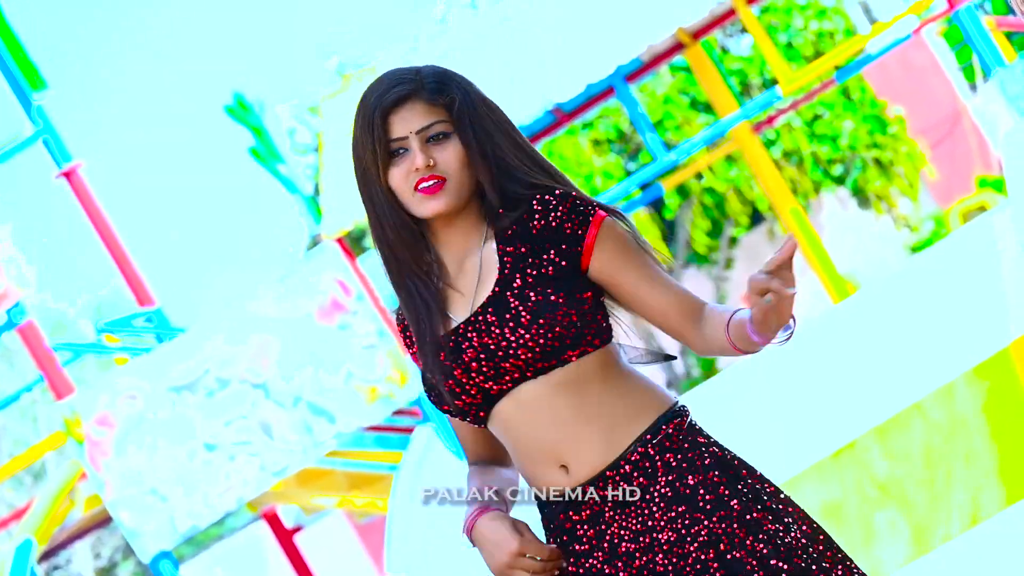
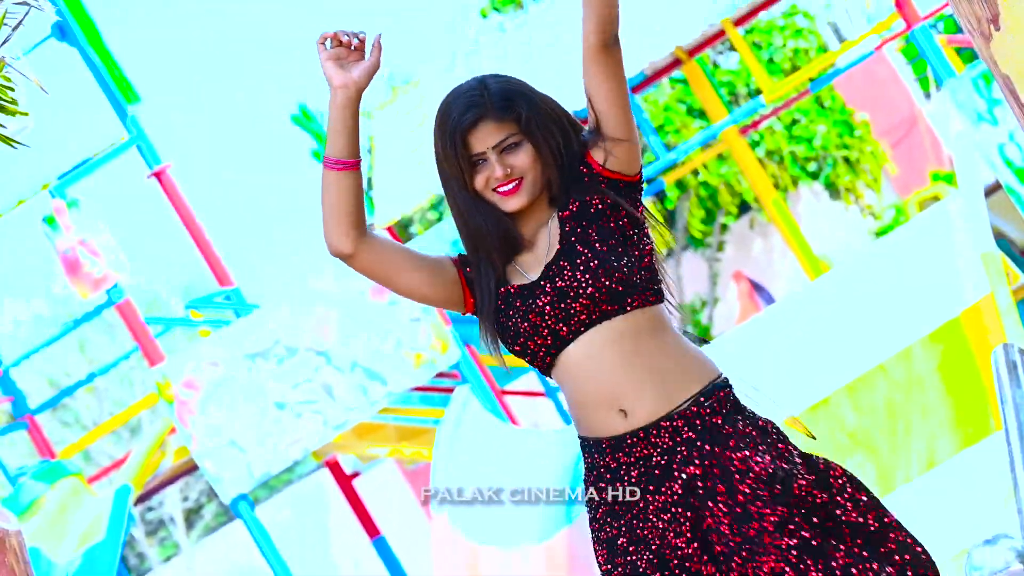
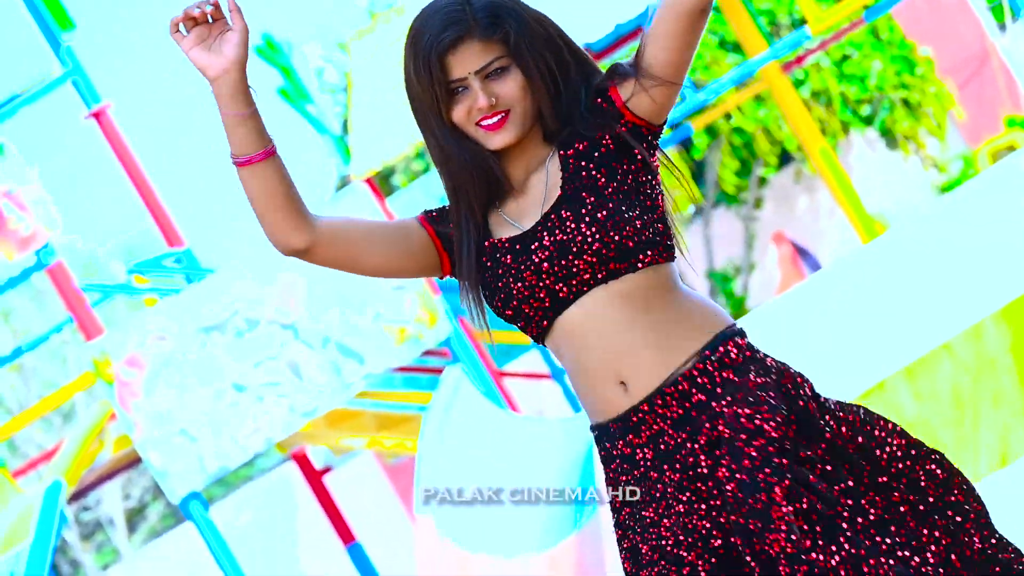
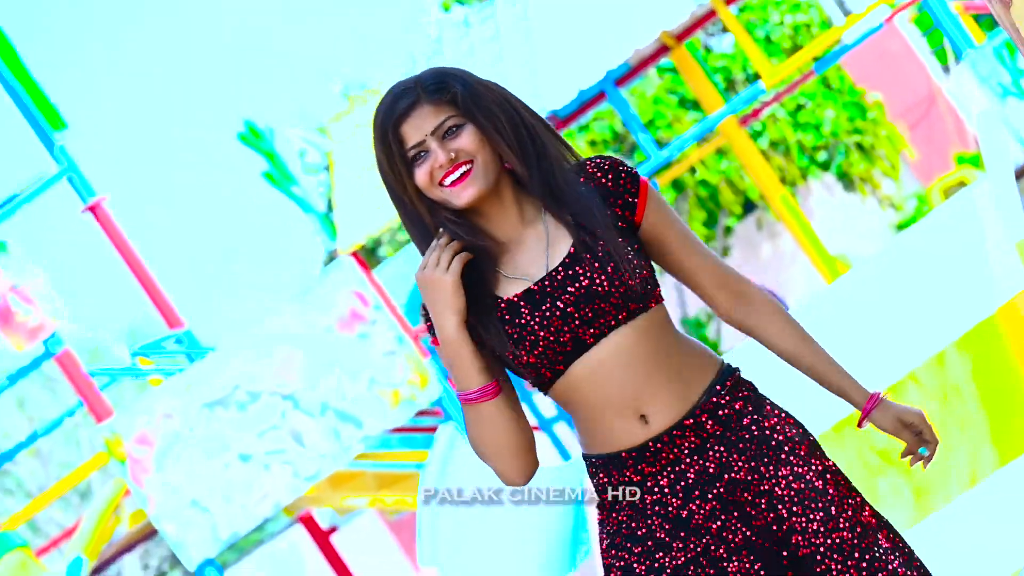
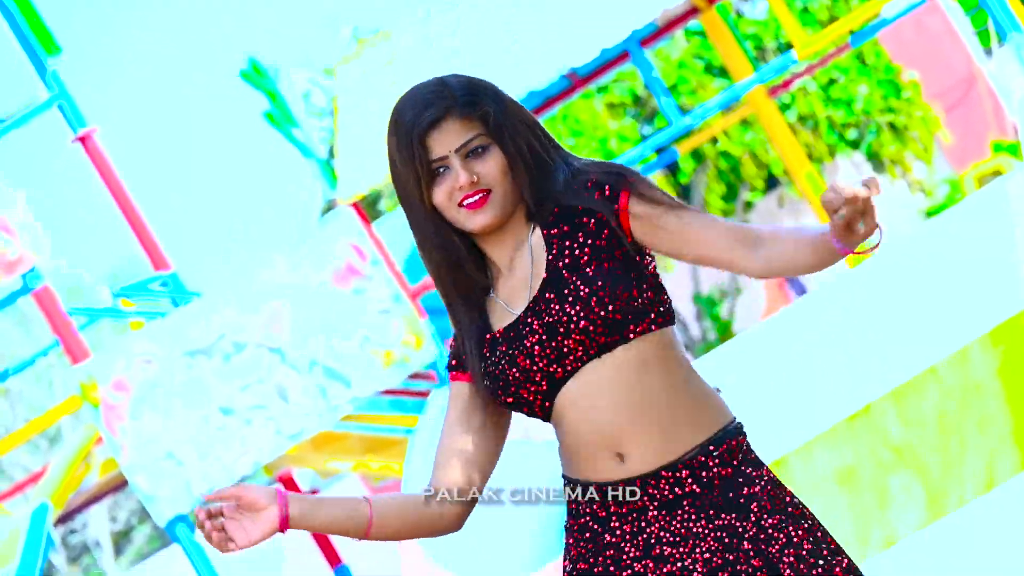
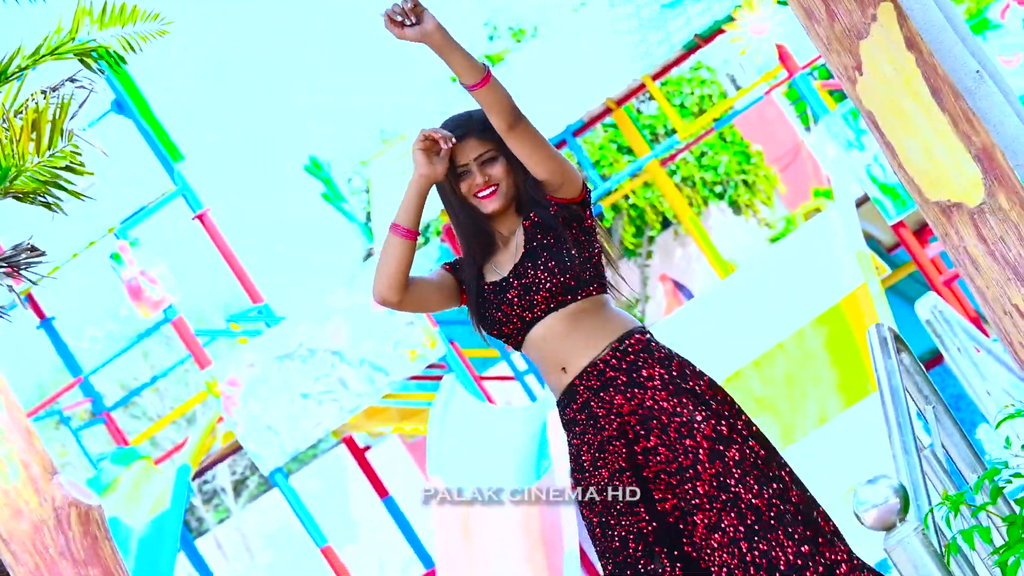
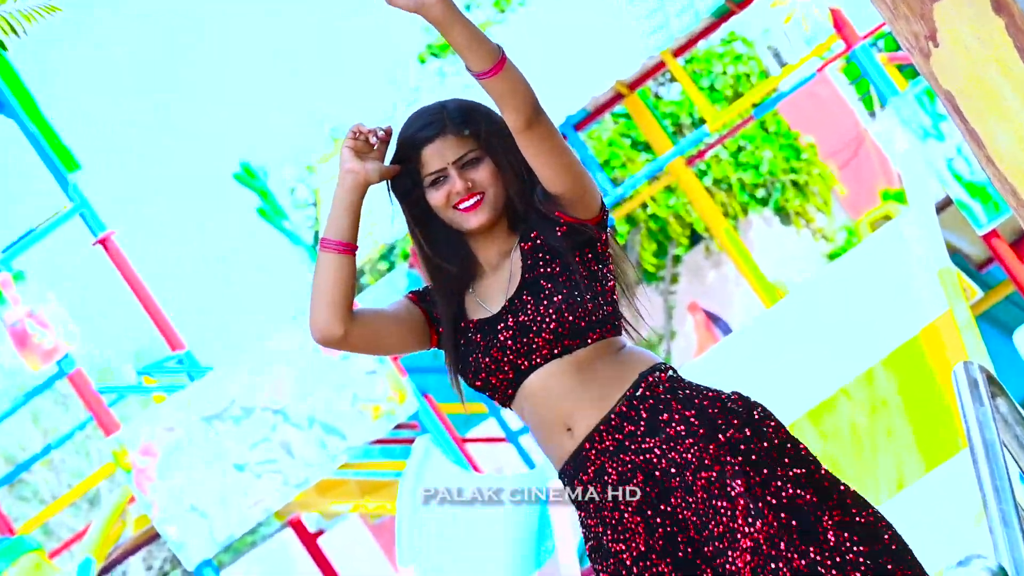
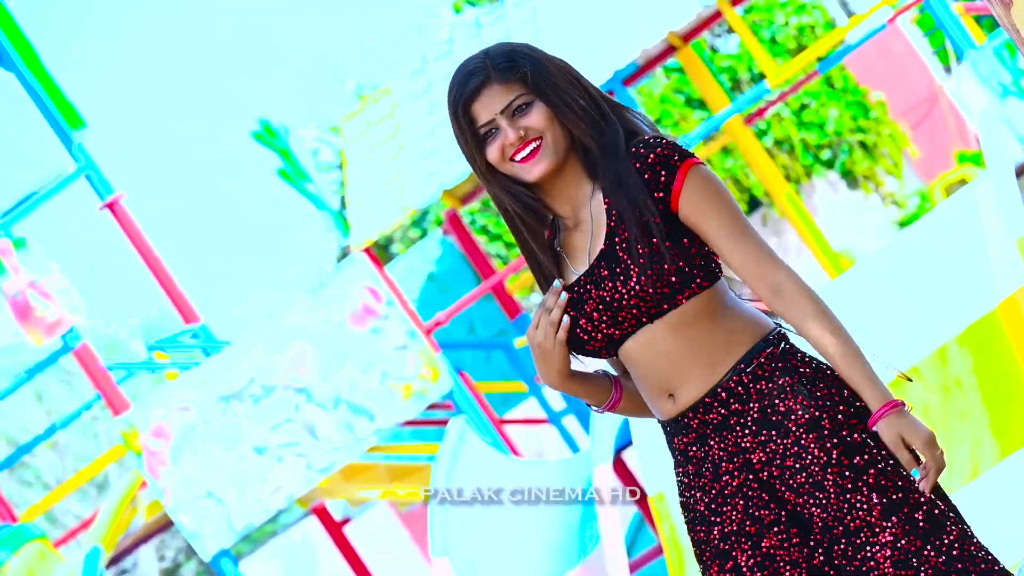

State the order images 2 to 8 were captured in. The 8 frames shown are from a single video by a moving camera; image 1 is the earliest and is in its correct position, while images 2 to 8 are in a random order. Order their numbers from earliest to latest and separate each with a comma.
5, 3, 2, 6, 7, 4, 8
